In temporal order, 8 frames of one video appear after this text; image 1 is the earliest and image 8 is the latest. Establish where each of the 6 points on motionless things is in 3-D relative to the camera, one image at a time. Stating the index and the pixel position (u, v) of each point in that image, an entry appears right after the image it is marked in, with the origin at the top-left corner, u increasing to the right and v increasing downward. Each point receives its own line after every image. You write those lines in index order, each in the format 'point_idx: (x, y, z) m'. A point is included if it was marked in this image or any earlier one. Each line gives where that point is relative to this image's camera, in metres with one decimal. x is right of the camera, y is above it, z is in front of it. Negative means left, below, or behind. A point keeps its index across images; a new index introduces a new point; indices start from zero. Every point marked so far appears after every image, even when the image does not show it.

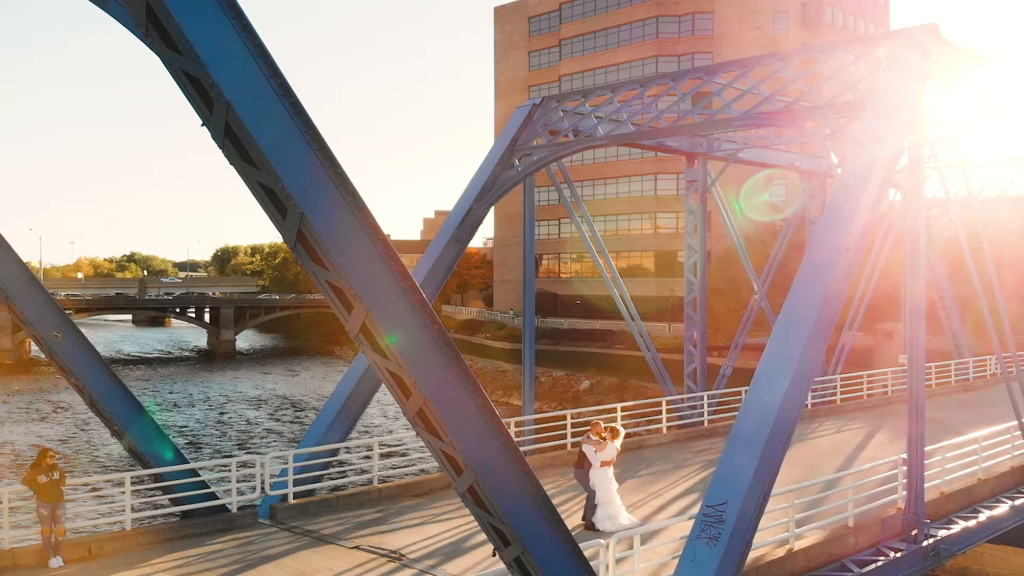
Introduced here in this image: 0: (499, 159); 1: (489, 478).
0: (-0.3, +2.0, +13.8) m
1: (-0.2, -1.2, +5.8) m
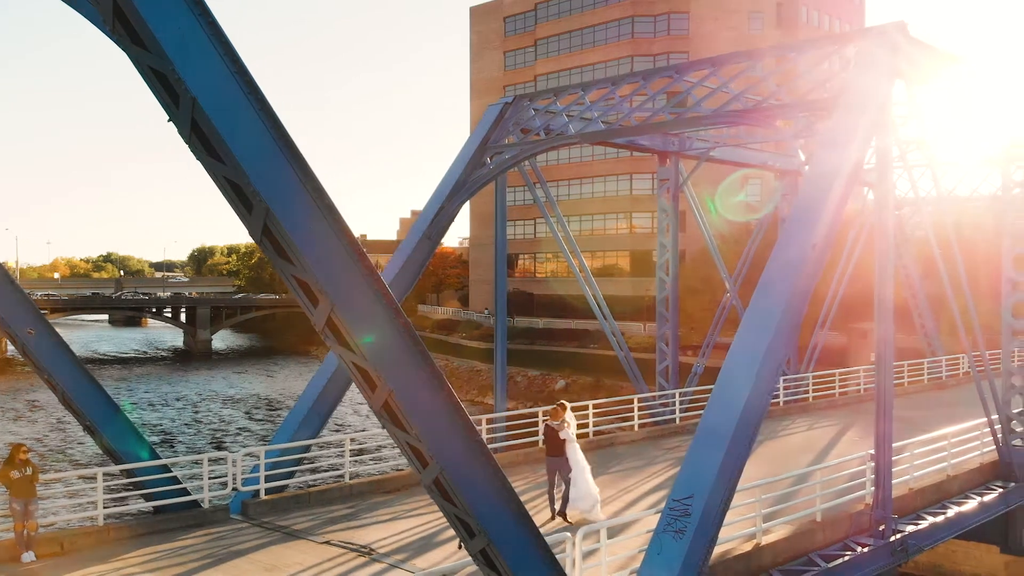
0: (-0.7, +2.1, +13.8) m
1: (-0.4, -1.2, +5.9) m
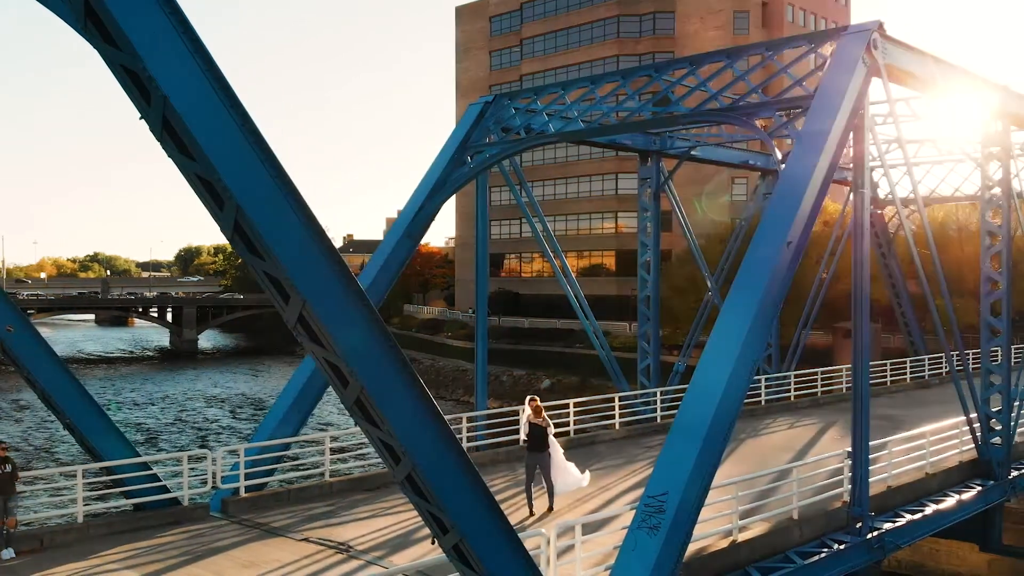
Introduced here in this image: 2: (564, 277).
0: (-1.0, +2.1, +13.9) m
1: (-0.6, -1.2, +5.9) m
2: (+1.0, +0.2, +17.4) m
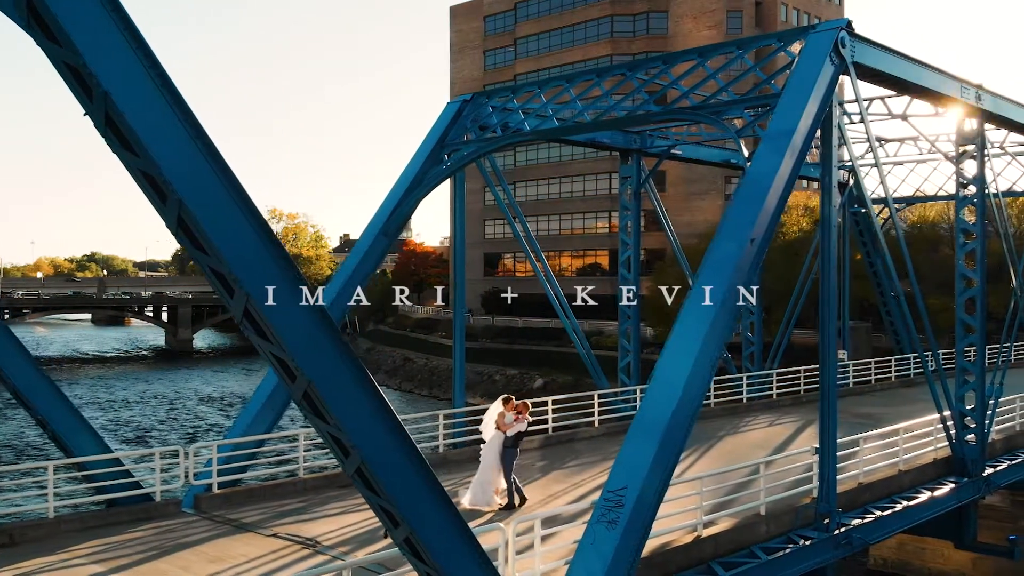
0: (-1.4, +2.1, +13.9) m
1: (-0.9, -1.2, +6.0) m
2: (+0.6, +0.2, +17.5) m
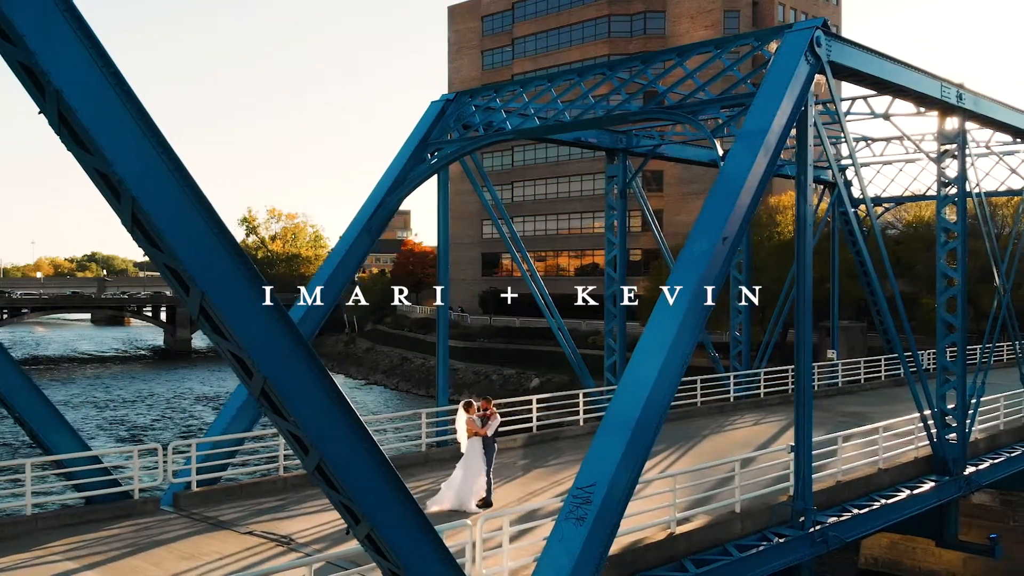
0: (-1.6, +2.1, +14.0) m
1: (-1.2, -1.1, +6.0) m
2: (+0.4, +0.3, +17.5) m
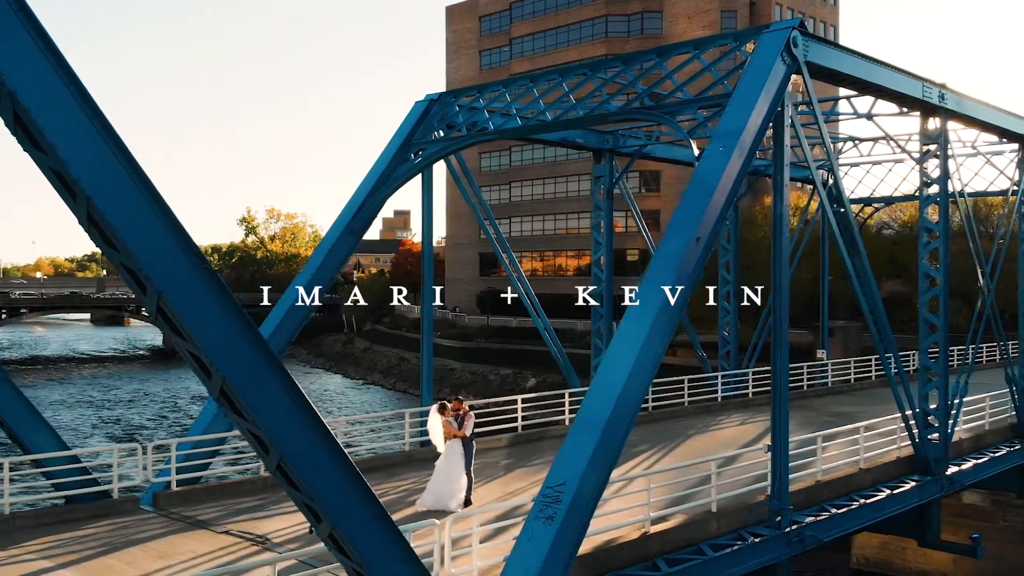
0: (-1.9, +2.1, +14.0) m
1: (-1.5, -1.1, +6.0) m
2: (+0.1, +0.3, +17.5) m
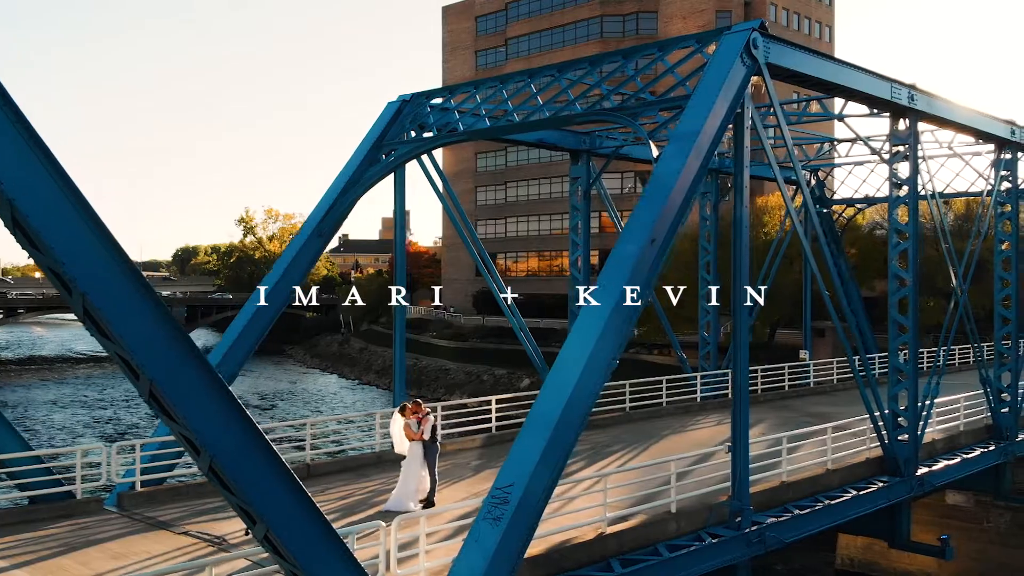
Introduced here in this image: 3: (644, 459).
0: (-2.4, +2.1, +14.0) m
1: (-2.0, -1.1, +6.1) m
2: (-0.4, +0.2, +17.6) m
3: (+2.2, -2.8, +14.5) m
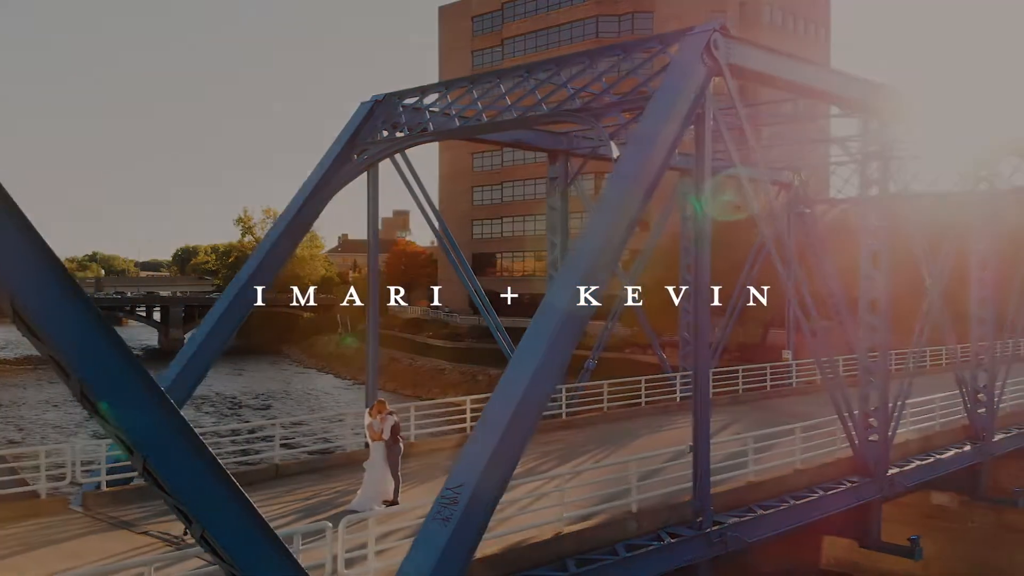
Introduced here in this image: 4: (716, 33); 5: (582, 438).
0: (-2.8, +2.1, +14.1) m
1: (-2.5, -1.2, +6.1) m
2: (-0.8, +0.2, +17.6) m
3: (+1.8, -2.8, +14.5) m
4: (+2.5, +3.1, +10.7) m
5: (+1.3, -2.8, +16.2) m
